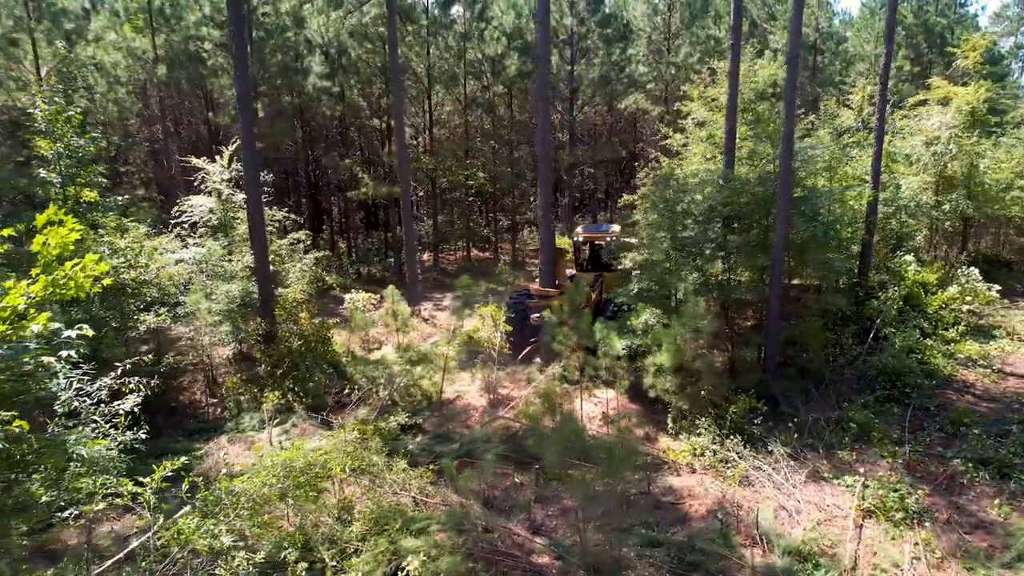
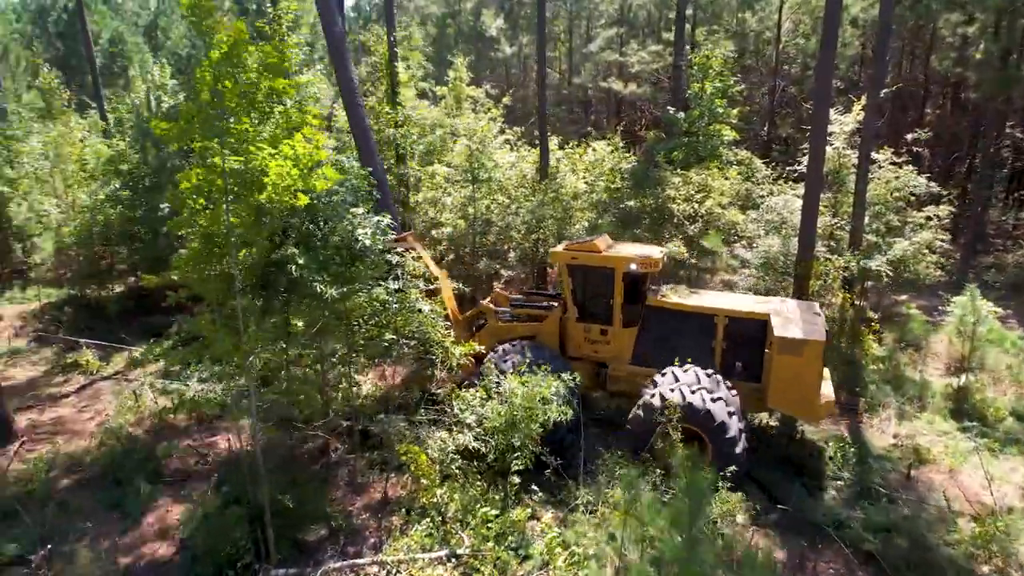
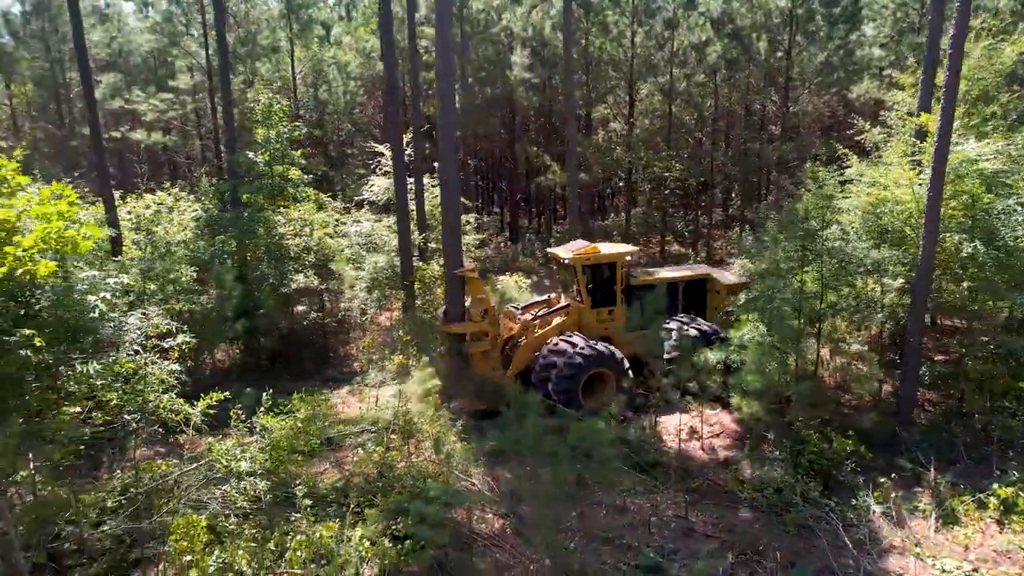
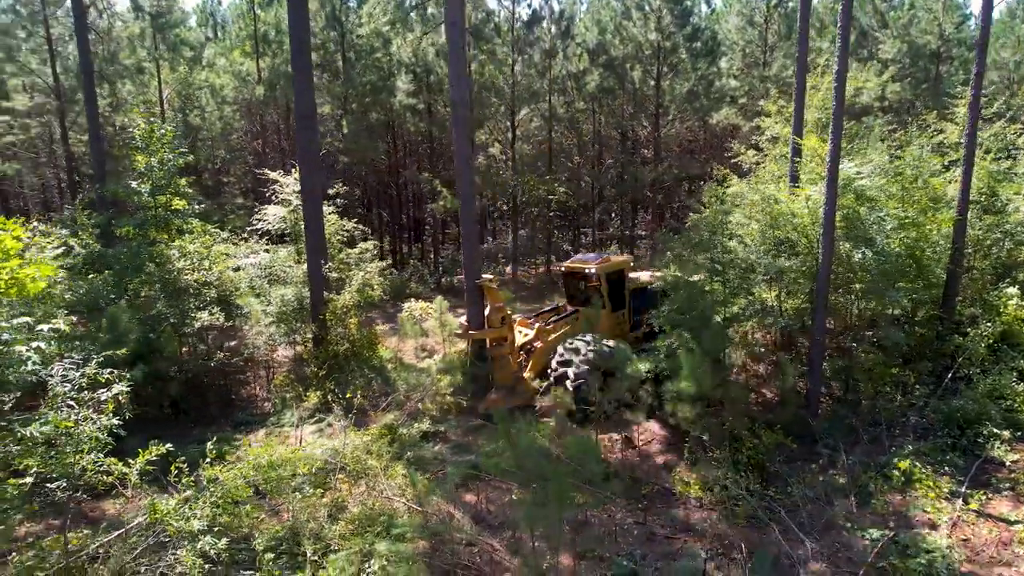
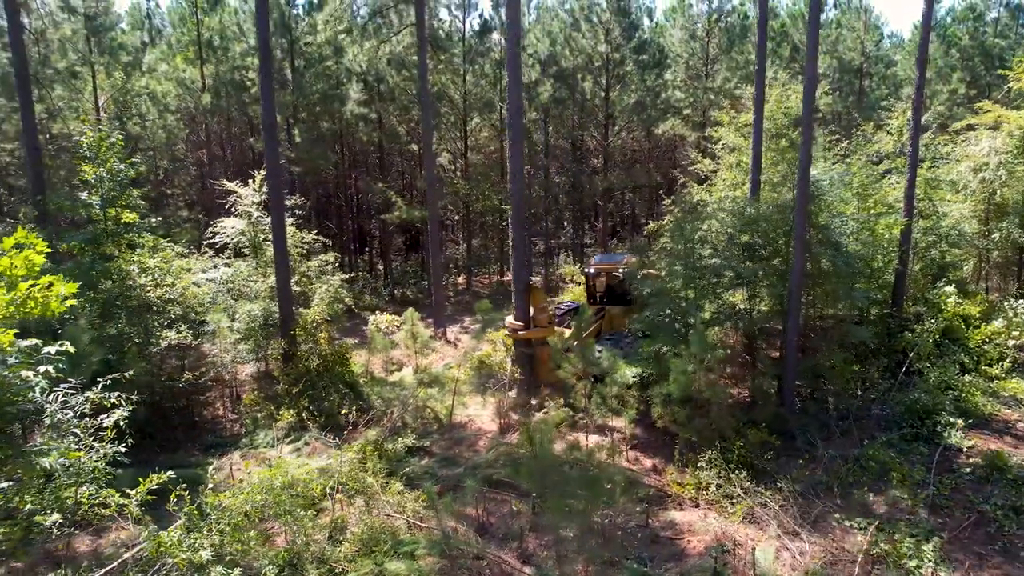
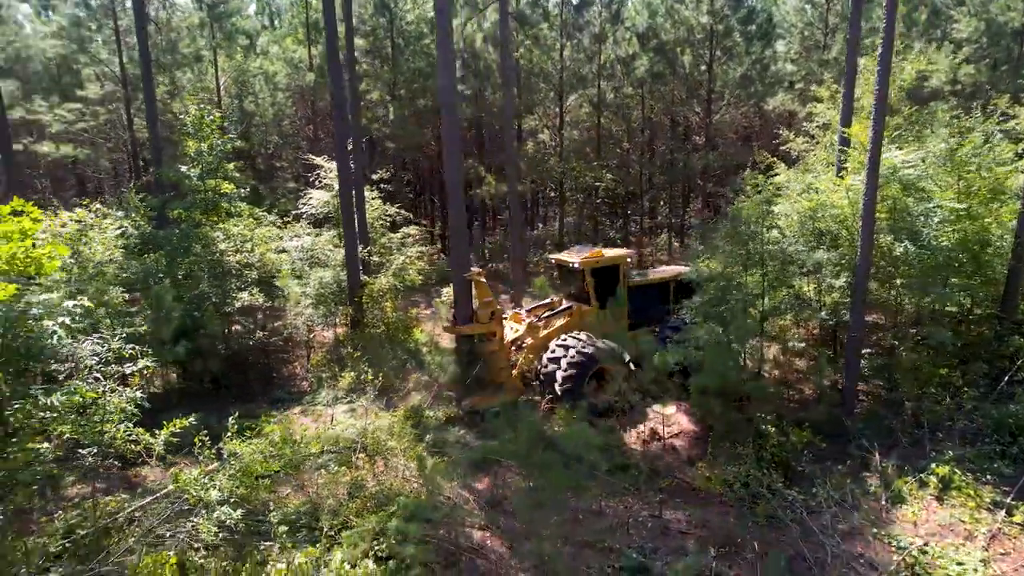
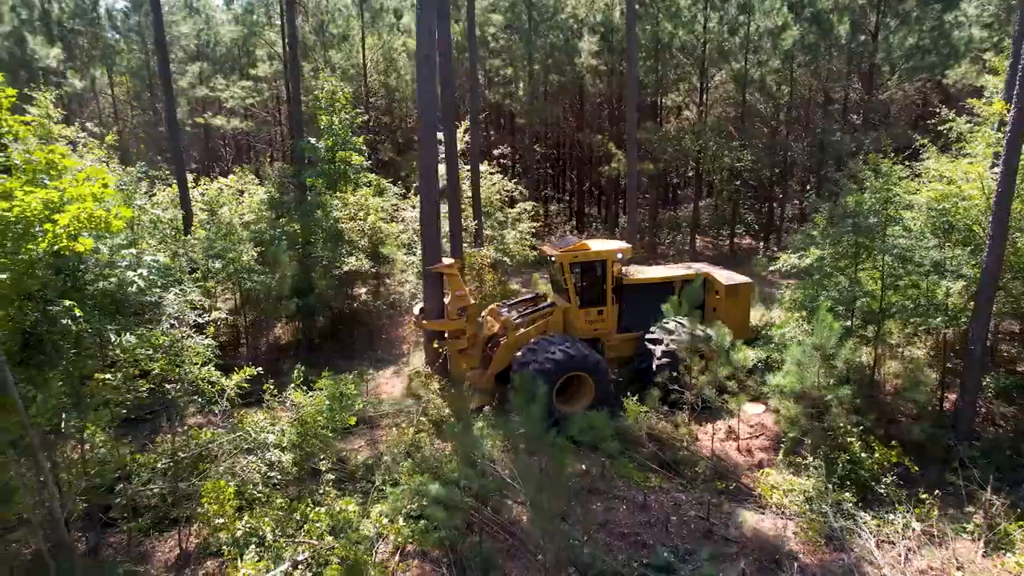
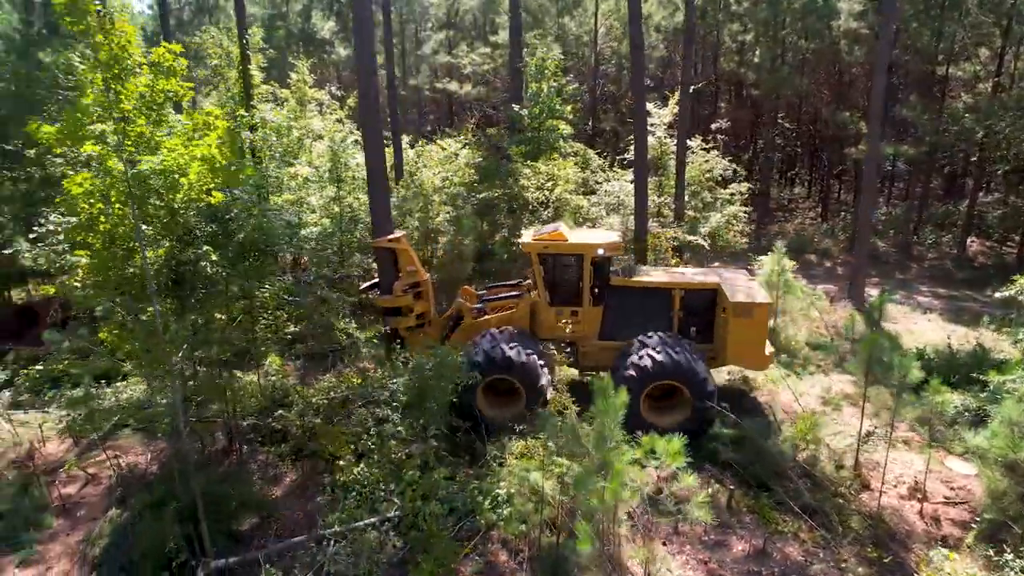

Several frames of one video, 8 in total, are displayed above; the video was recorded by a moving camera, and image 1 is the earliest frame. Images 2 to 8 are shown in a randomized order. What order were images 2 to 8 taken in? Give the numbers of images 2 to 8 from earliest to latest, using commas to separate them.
5, 4, 6, 3, 7, 8, 2
